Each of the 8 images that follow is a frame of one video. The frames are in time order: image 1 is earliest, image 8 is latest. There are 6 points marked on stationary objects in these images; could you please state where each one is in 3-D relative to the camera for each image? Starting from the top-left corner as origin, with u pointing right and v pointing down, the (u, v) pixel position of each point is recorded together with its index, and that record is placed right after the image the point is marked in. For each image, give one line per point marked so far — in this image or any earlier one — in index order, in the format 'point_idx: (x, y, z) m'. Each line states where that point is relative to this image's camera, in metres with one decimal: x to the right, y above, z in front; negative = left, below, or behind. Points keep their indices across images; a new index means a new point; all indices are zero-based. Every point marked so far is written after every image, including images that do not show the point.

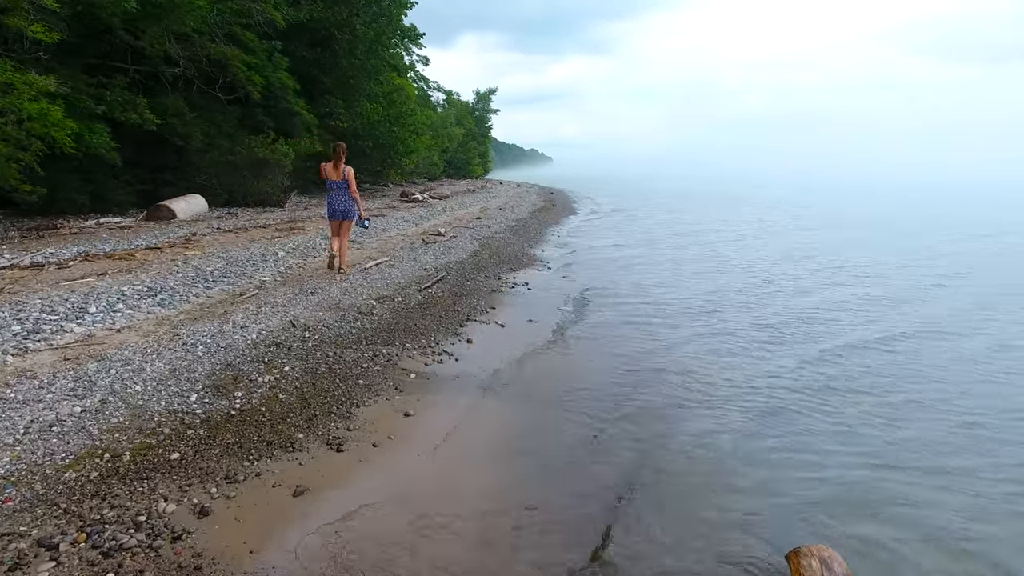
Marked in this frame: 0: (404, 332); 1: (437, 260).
0: (-1.5, -0.6, +7.6) m
1: (-1.7, +0.6, +12.6) m
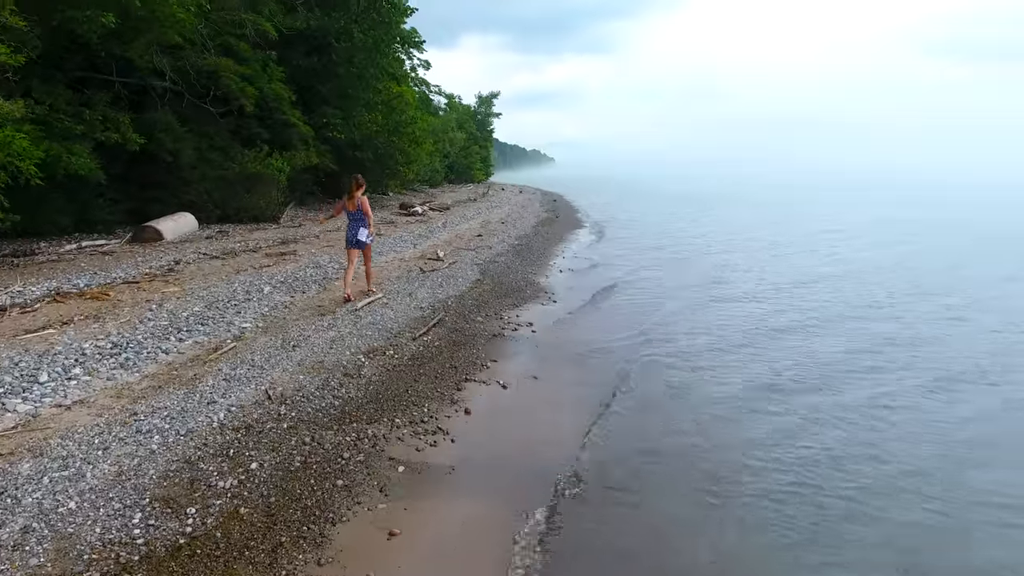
0: (-1.4, -1.4, +6.8) m
1: (-1.7, -0.1, +11.8) m
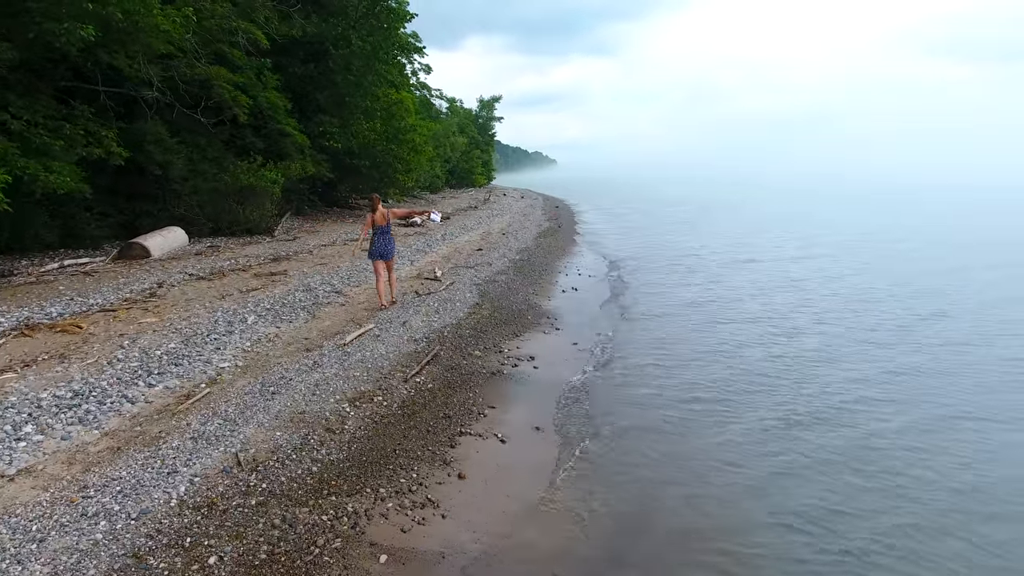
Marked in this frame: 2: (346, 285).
0: (-1.5, -2.0, +6.1) m
1: (-1.7, -0.7, +11.1) m
2: (-4.2, +0.1, +13.9) m
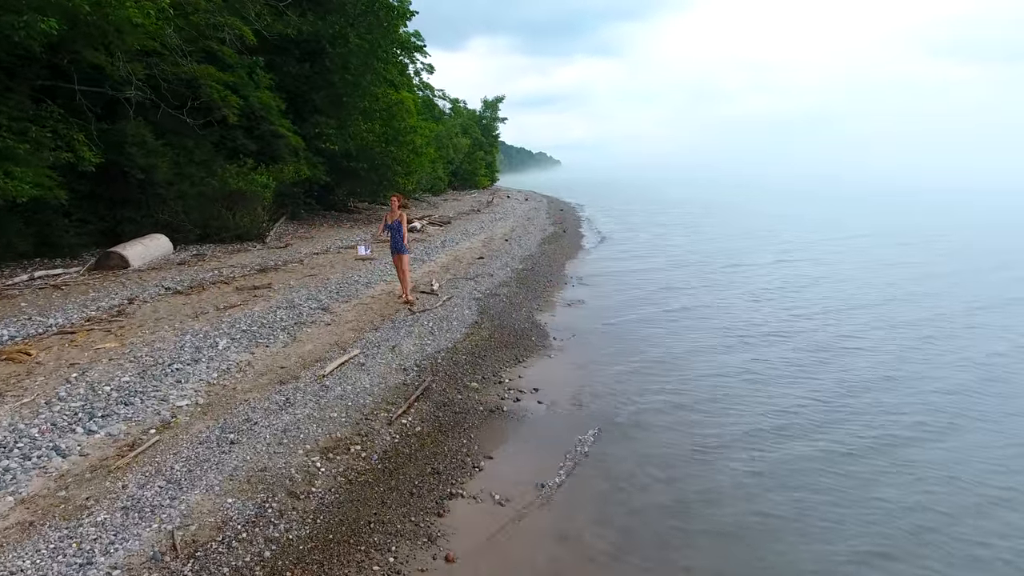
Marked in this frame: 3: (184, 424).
0: (-1.5, -2.3, +5.0) m
1: (-1.6, -1.1, +10.0) m
2: (-4.1, -0.3, +12.8) m
3: (-4.1, -1.7, +6.9) m
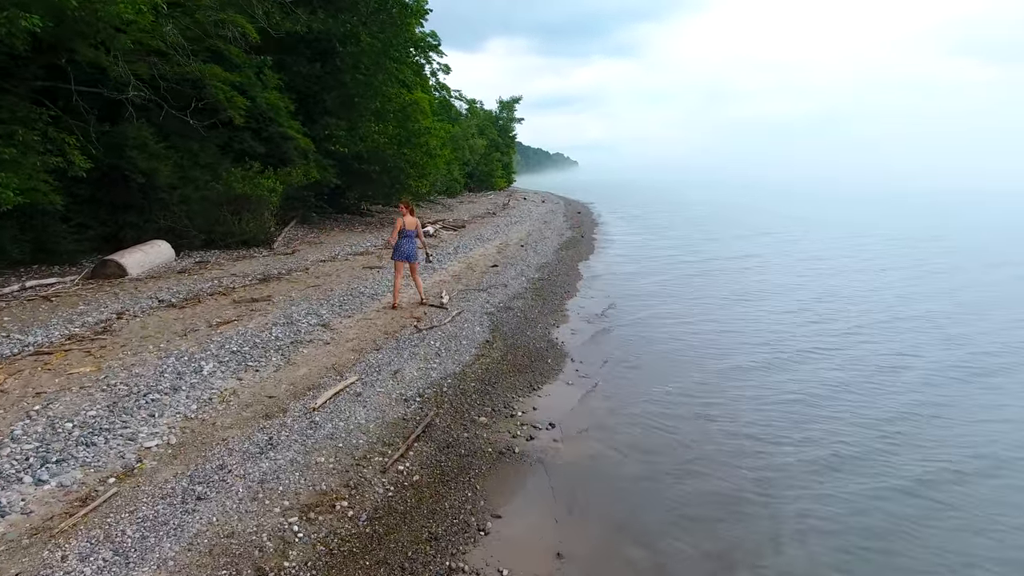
0: (-1.4, -2.6, +4.0) m
1: (-1.4, -1.4, +9.1) m
2: (-3.8, -0.6, +11.9) m
3: (-3.9, -2.0, +6.0) m
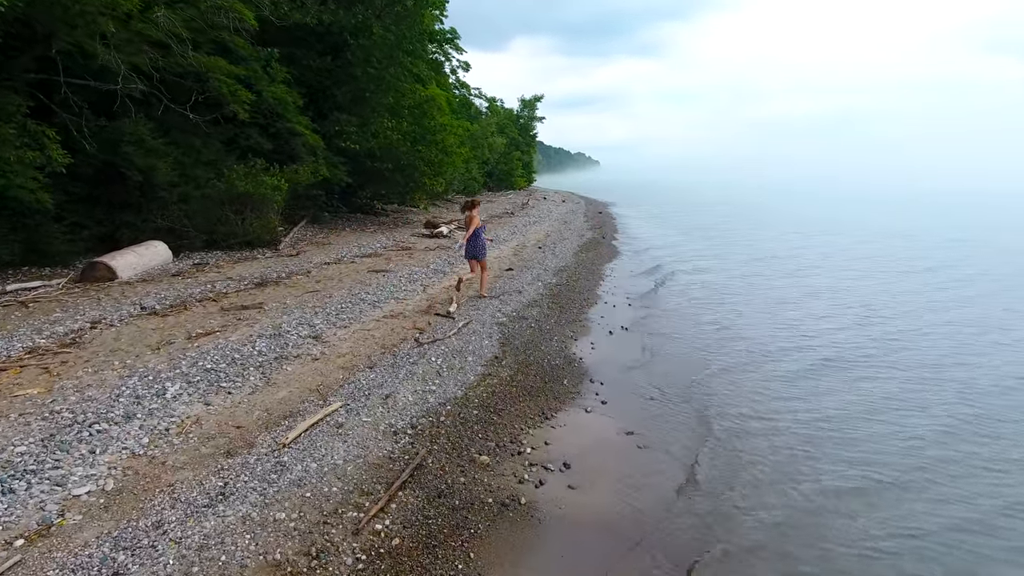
0: (-1.5, -2.8, +2.8) m
1: (-1.3, -1.6, +7.9) m
2: (-3.5, -0.7, +10.8) m
3: (-3.9, -2.1, +4.9) m
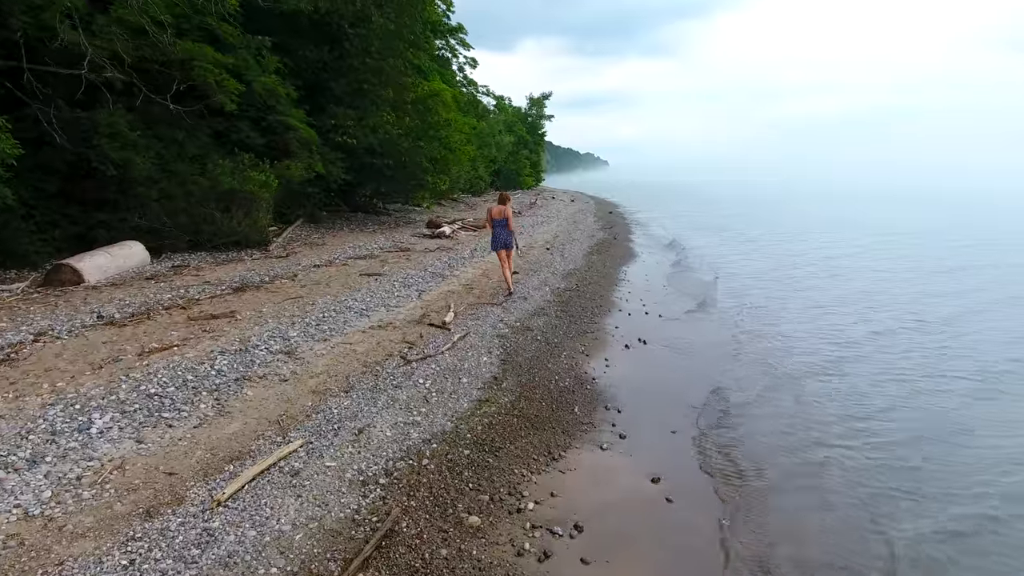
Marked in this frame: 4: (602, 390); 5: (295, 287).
0: (-1.5, -2.9, +1.5) m
1: (-1.3, -1.7, +6.5) m
2: (-3.5, -0.9, +9.5) m
3: (-4.0, -2.3, +3.6) m
4: (+1.4, -1.6, +8.7) m
5: (-5.2, 0.0, +13.1) m
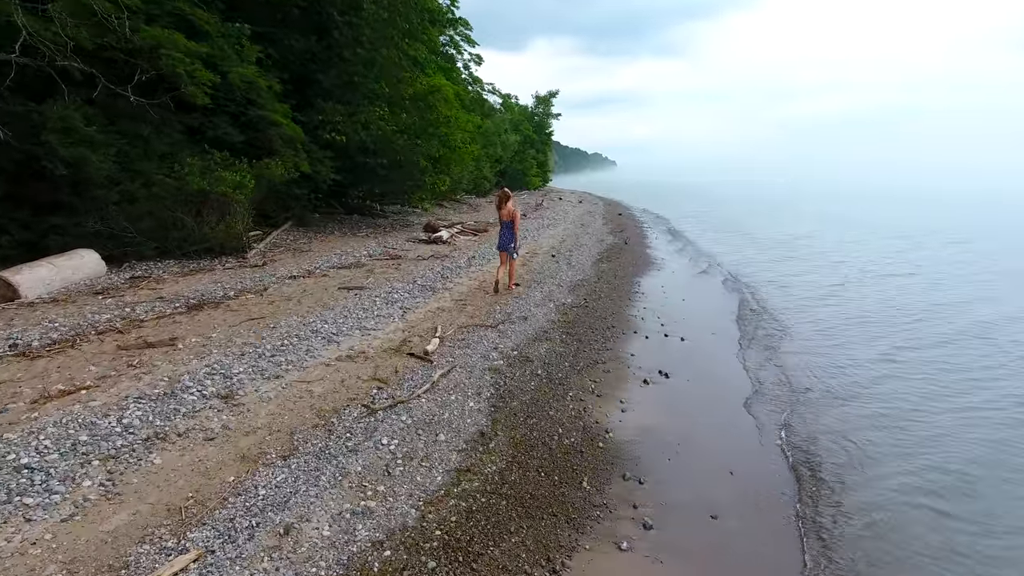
0: (-1.7, -3.3, -0.3) m
1: (-1.4, -2.1, +4.8) m
2: (-3.6, -1.2, +7.8) m
3: (-4.1, -2.6, +1.9) m
4: (+1.3, -2.0, +6.9) m
5: (-5.2, -0.3, +11.4) m
